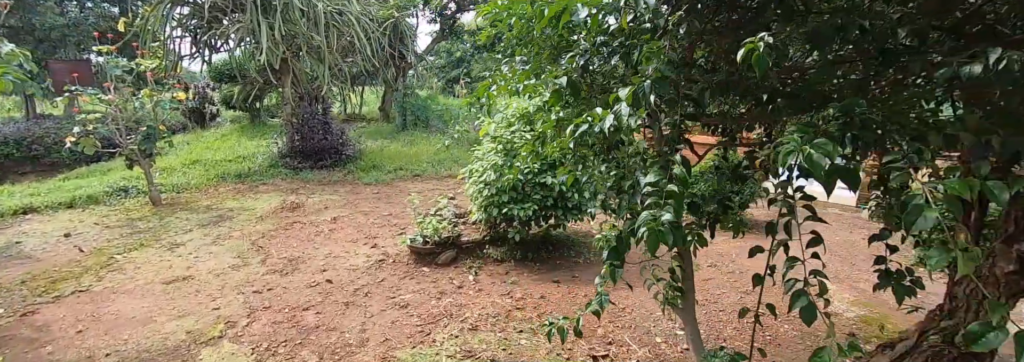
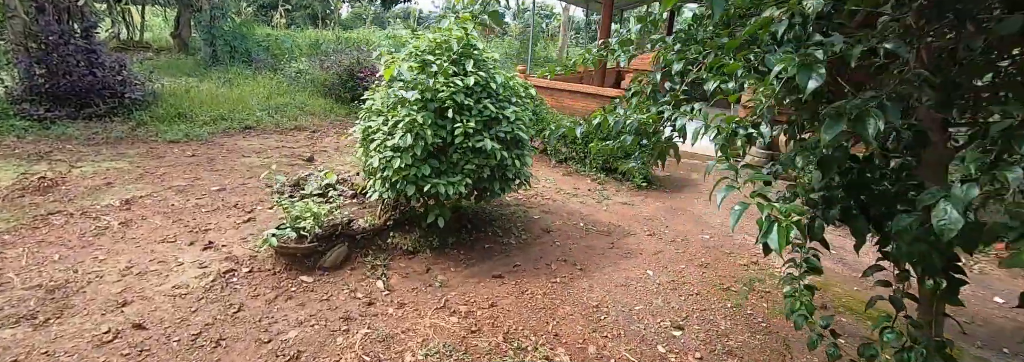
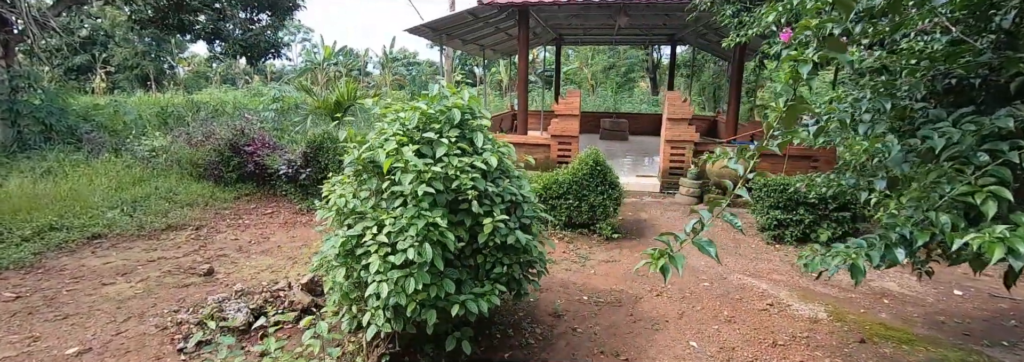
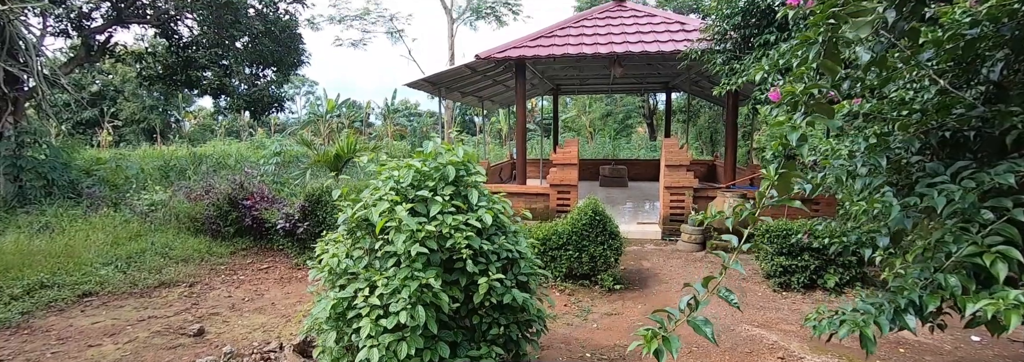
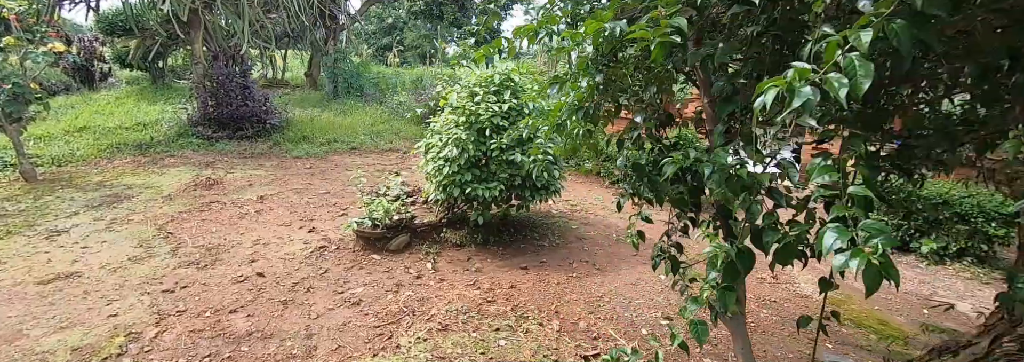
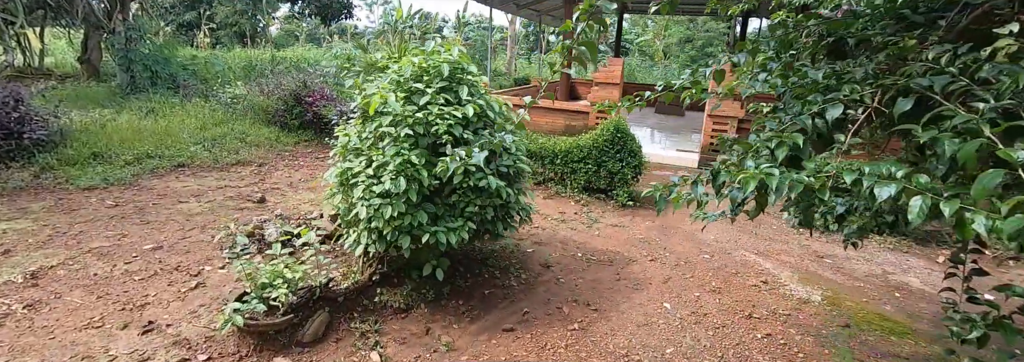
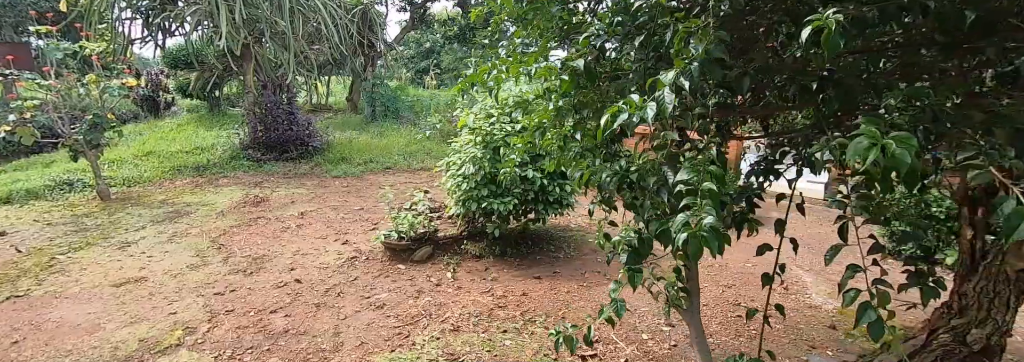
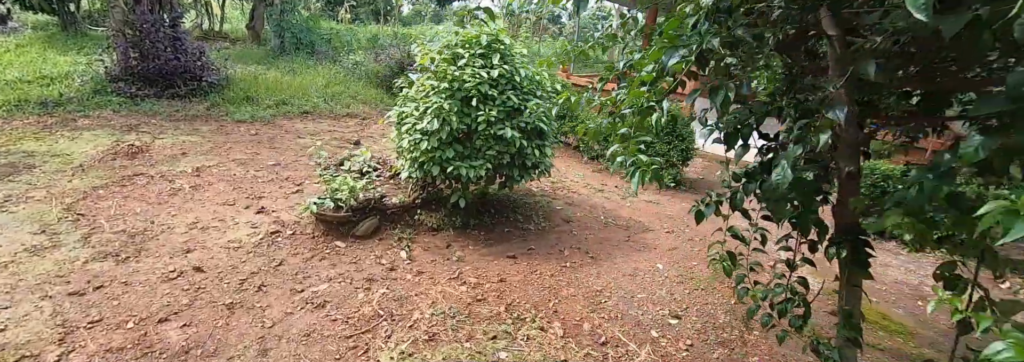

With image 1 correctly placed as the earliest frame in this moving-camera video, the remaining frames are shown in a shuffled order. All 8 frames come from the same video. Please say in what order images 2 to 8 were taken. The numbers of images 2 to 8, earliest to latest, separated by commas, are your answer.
7, 5, 8, 2, 6, 3, 4
